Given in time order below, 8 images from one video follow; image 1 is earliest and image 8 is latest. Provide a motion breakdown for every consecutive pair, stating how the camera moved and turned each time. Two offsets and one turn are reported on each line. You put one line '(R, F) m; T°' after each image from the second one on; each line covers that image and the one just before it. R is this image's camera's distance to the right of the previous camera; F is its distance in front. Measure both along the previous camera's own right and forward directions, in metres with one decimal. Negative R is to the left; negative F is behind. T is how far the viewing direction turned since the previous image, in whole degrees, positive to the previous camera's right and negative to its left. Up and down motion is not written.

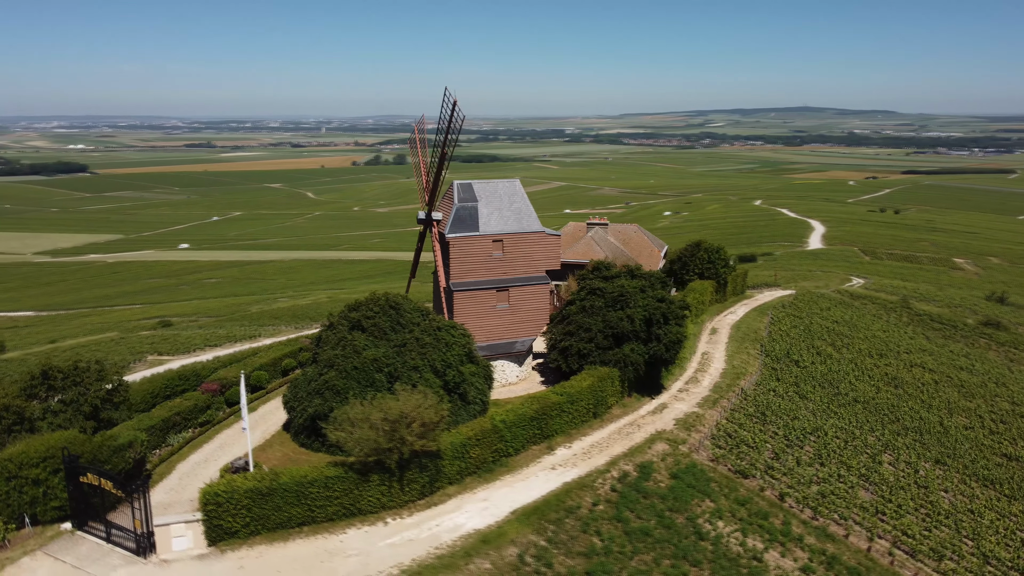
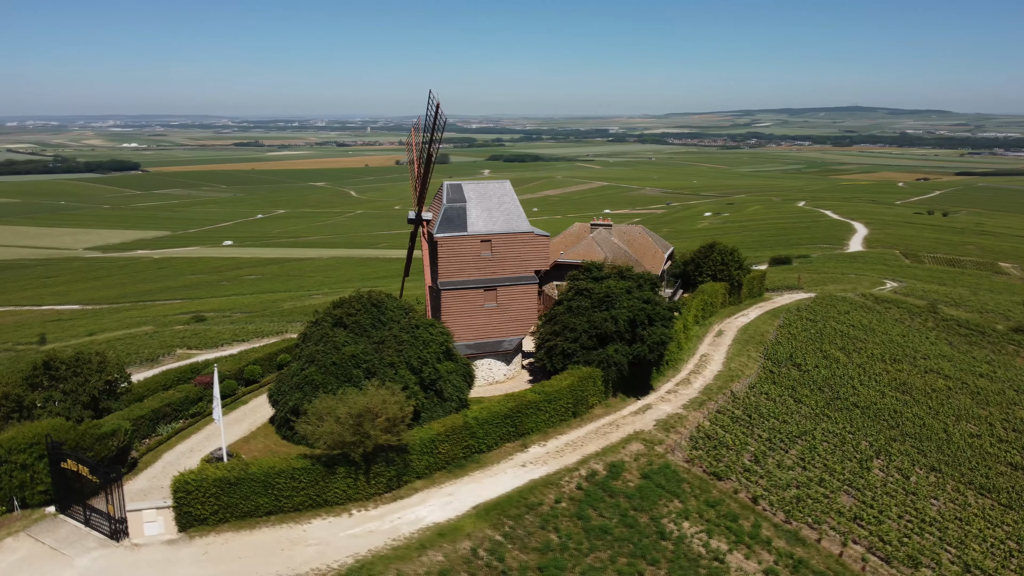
(+2.6, -0.5) m; -3°
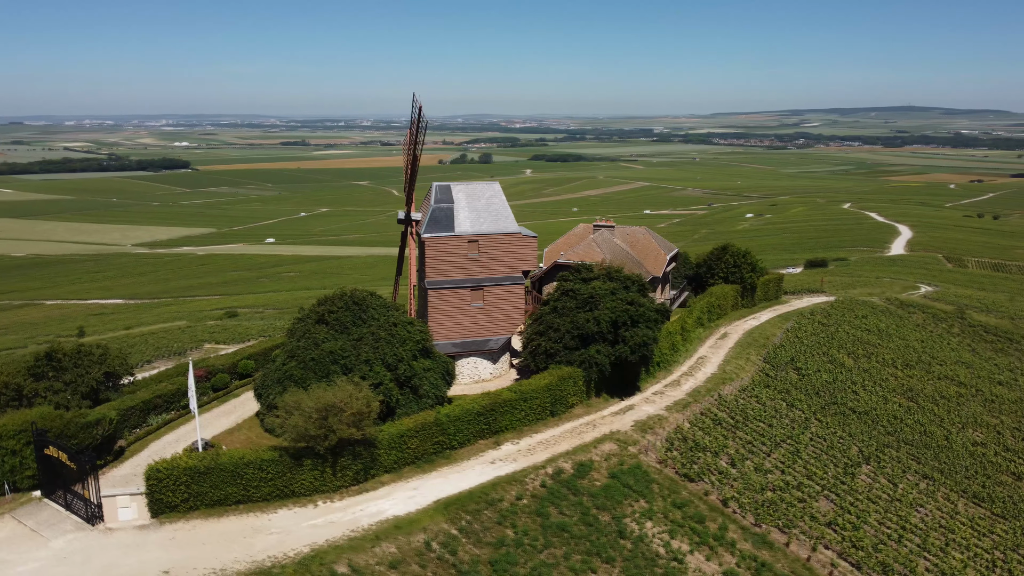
(+2.7, -0.5) m; -3°
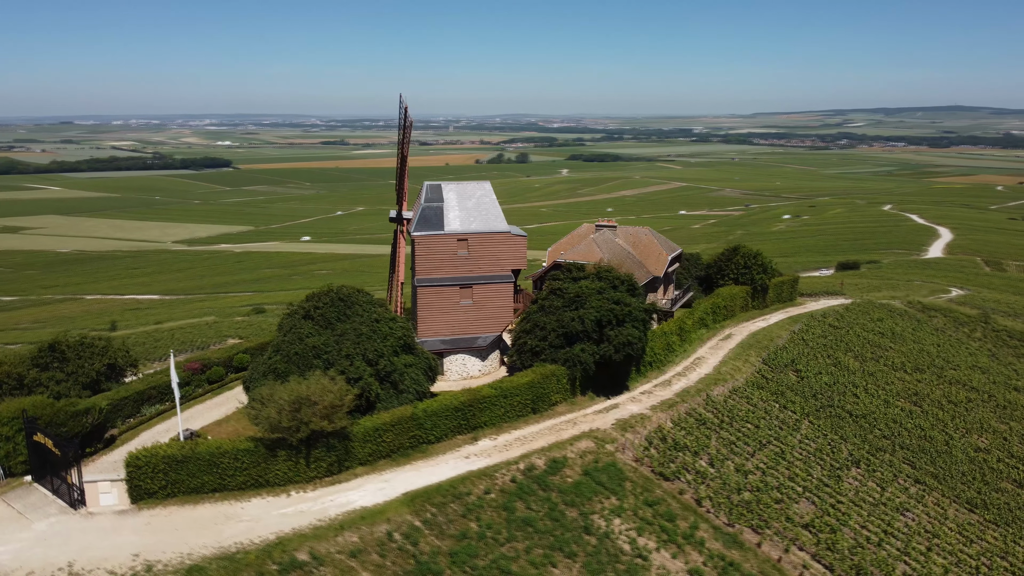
(+2.4, -0.4) m; -3°
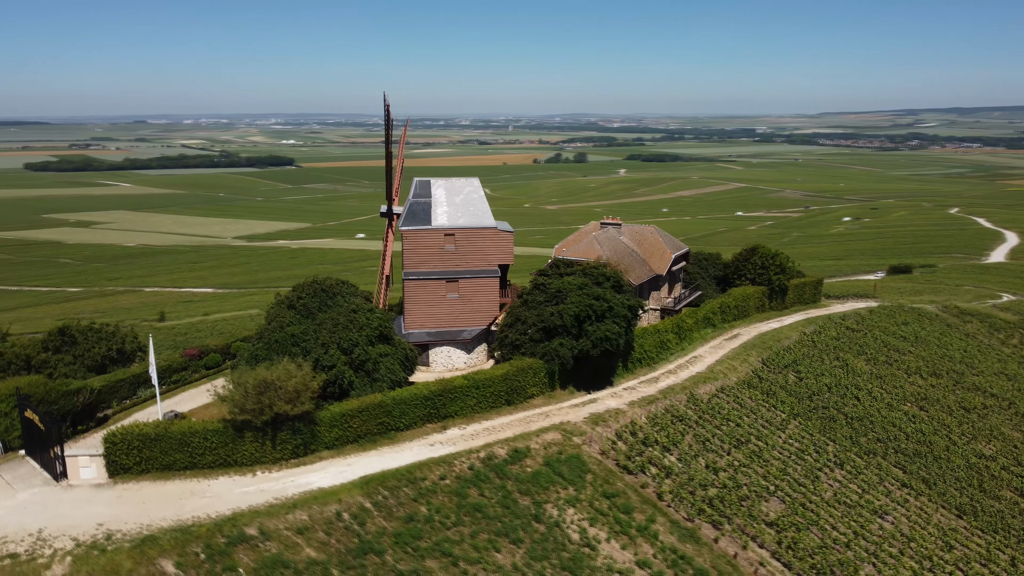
(+3.7, -0.6) m; -4°
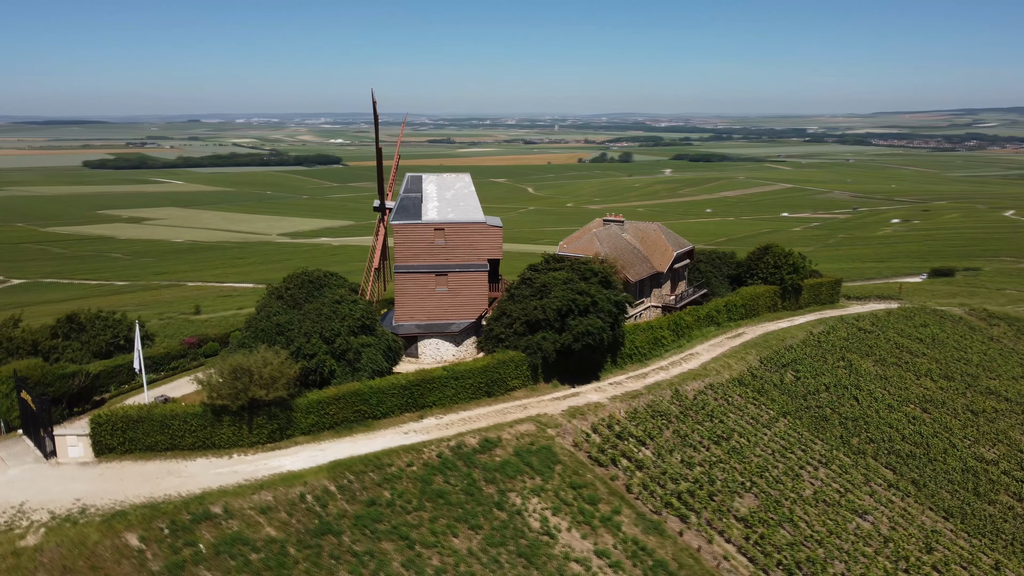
(+2.9, -0.5) m; -3°
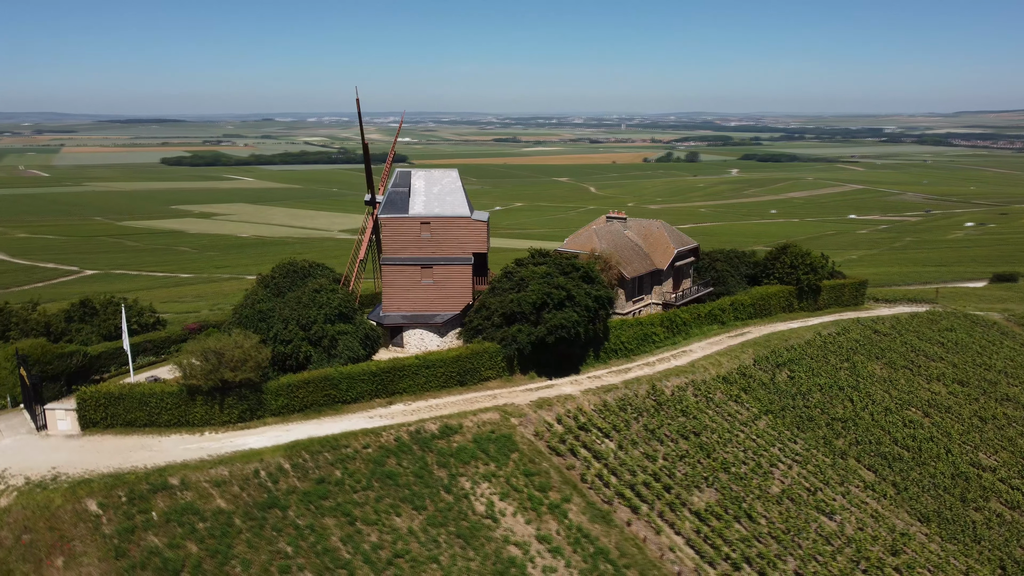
(+4.3, -0.8) m; -4°
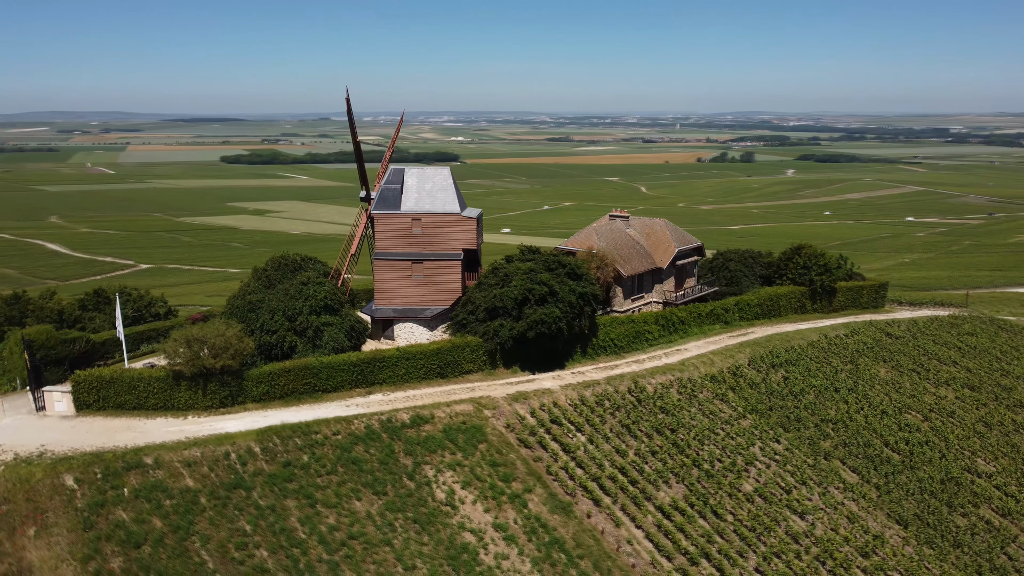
(+3.5, -0.7) m; -4°
